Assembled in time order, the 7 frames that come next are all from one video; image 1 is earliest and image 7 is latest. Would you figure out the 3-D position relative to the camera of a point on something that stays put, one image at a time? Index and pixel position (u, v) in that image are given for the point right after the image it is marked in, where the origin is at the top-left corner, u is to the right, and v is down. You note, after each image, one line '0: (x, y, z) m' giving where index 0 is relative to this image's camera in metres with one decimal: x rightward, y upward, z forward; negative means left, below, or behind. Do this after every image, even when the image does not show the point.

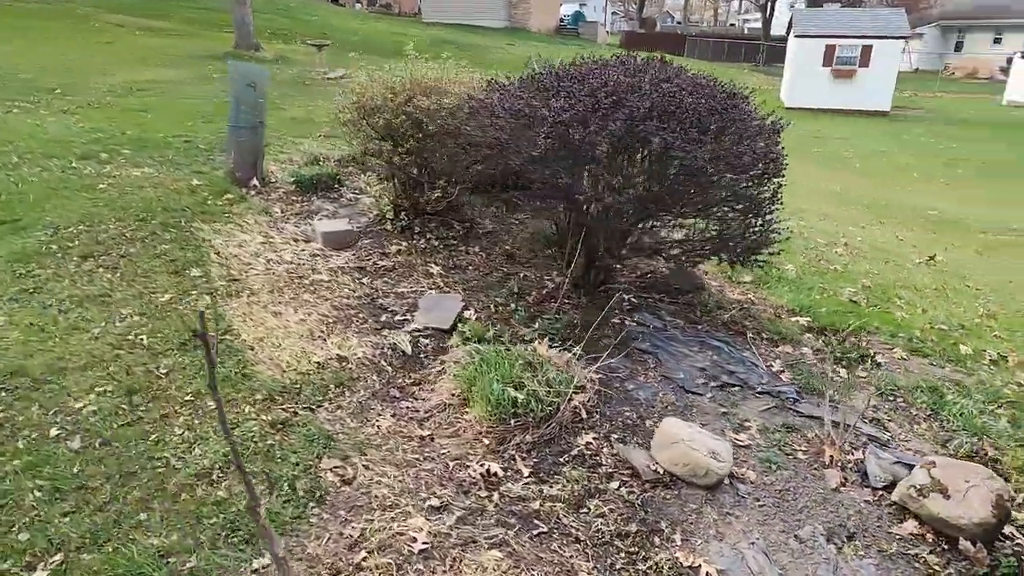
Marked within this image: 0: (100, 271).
0: (-3.0, +0.1, +4.8) m
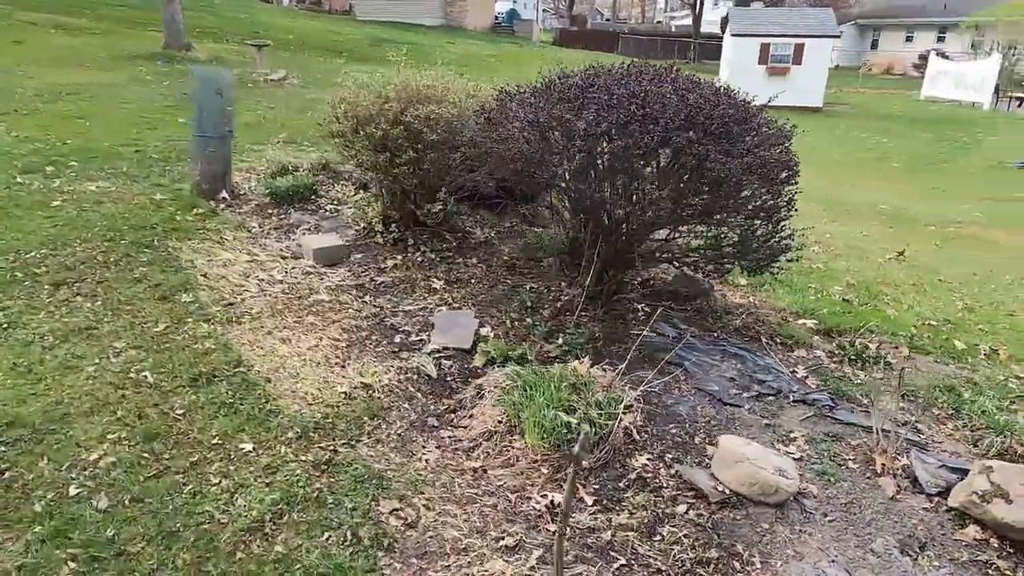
0: (-2.9, -0.1, +4.4) m
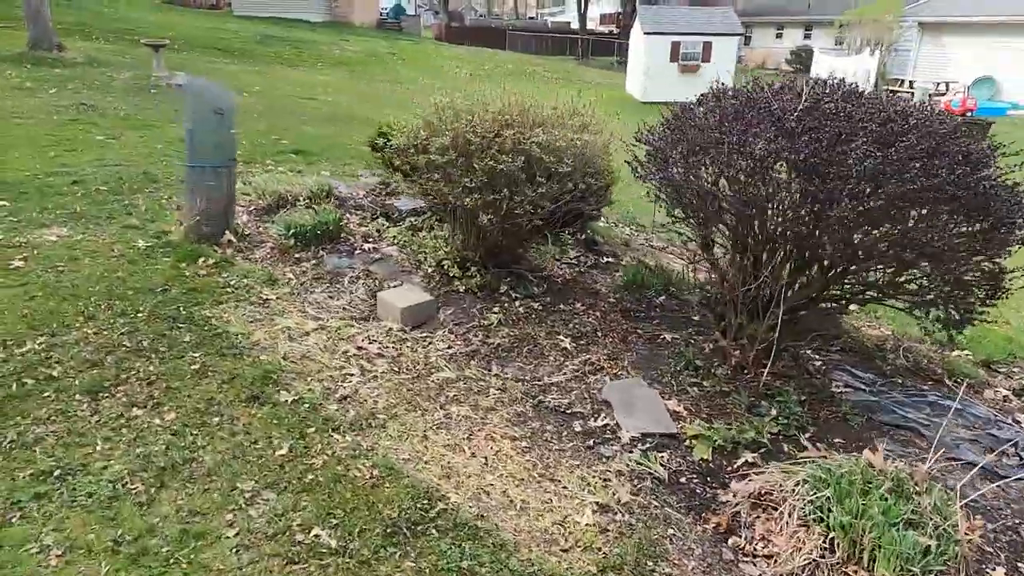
0: (-1.8, -0.6, +3.2) m
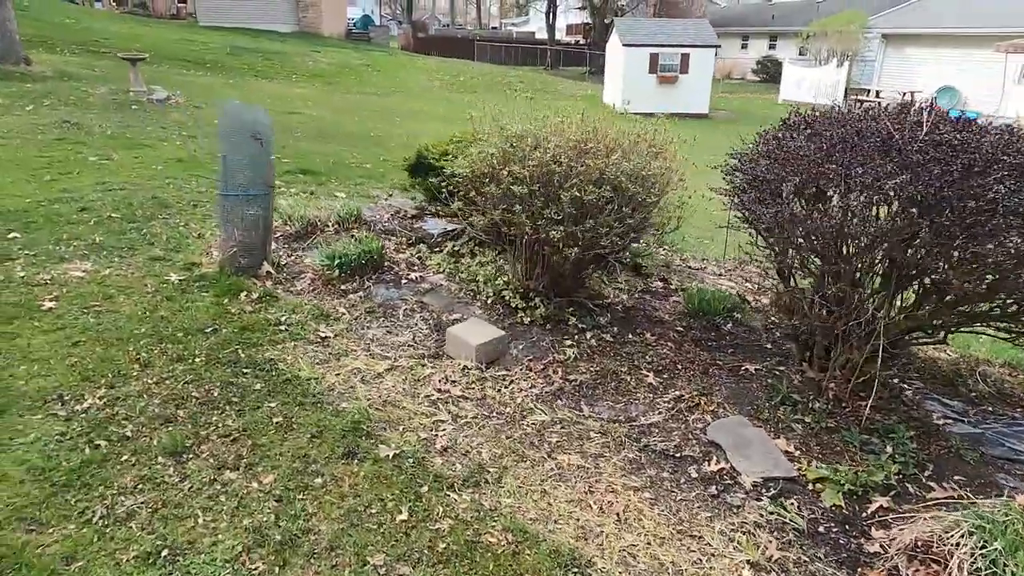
0: (-1.2, -0.9, +2.9) m
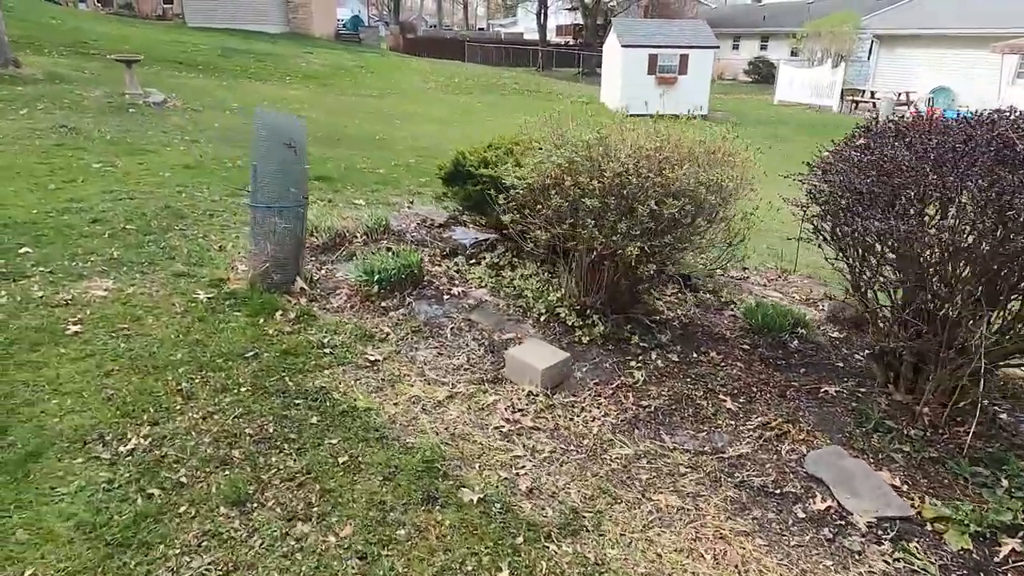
0: (-0.8, -1.0, +2.6) m
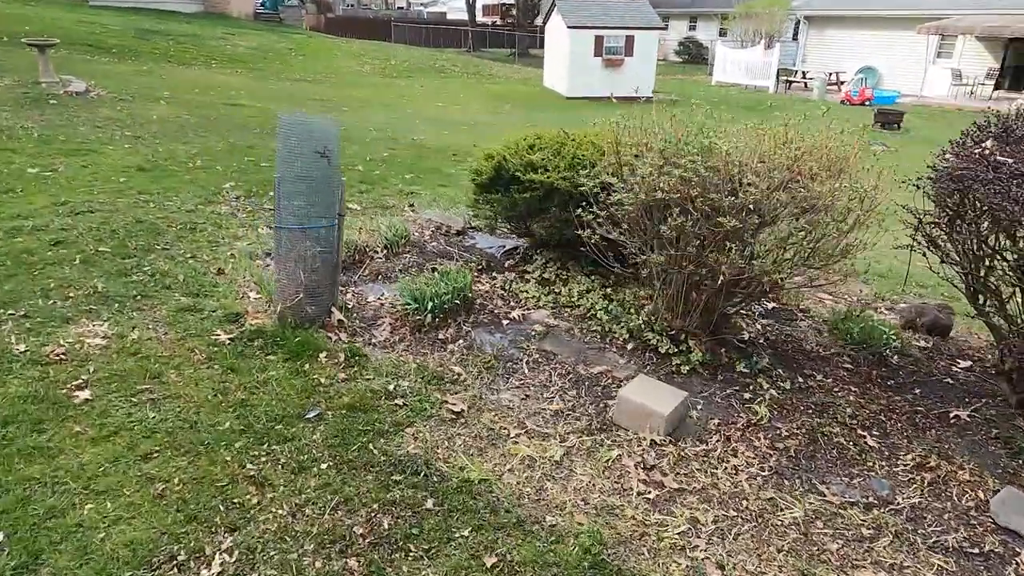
0: (-0.1, -1.2, +2.0) m
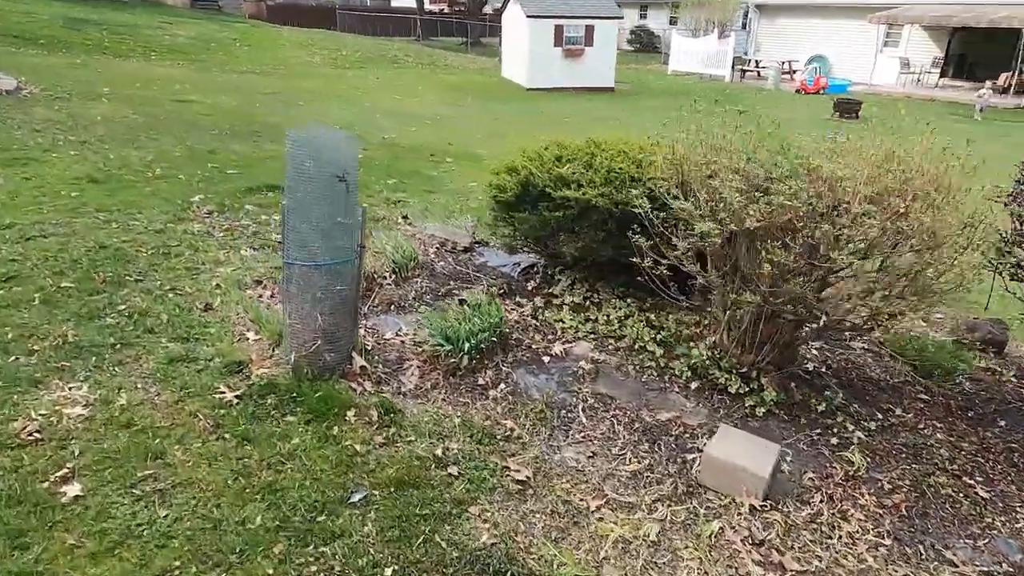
0: (+0.4, -1.5, +1.6) m
